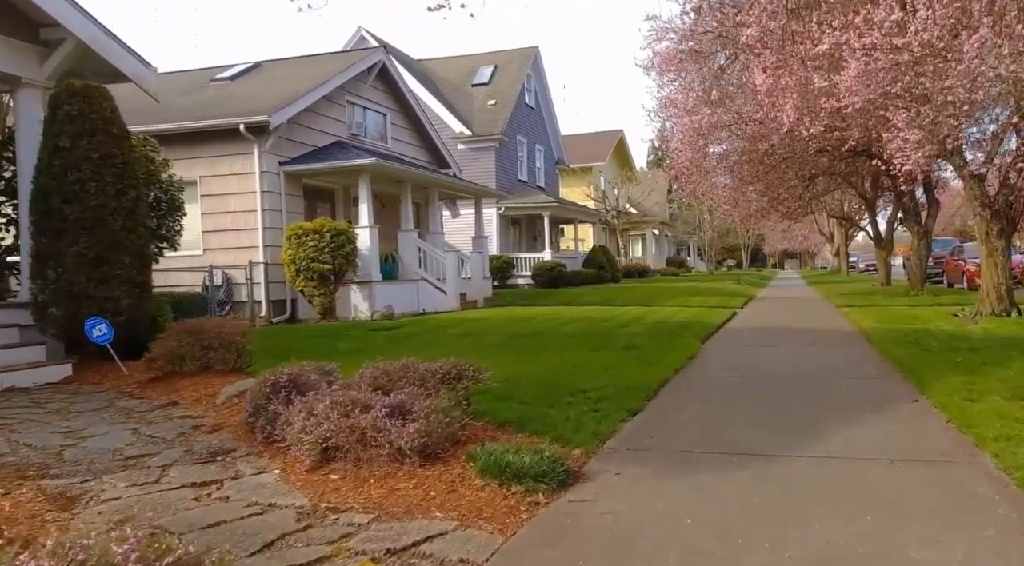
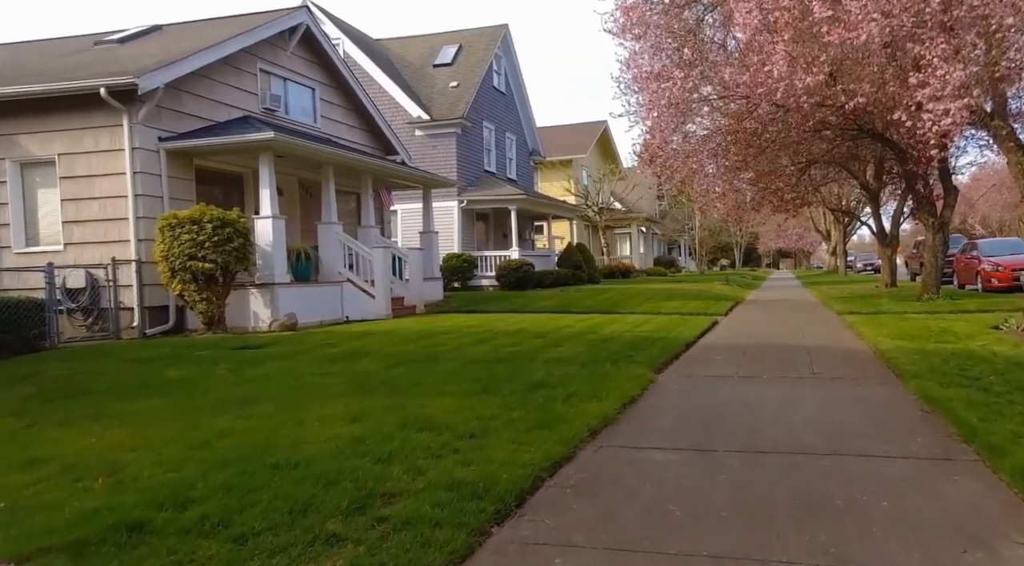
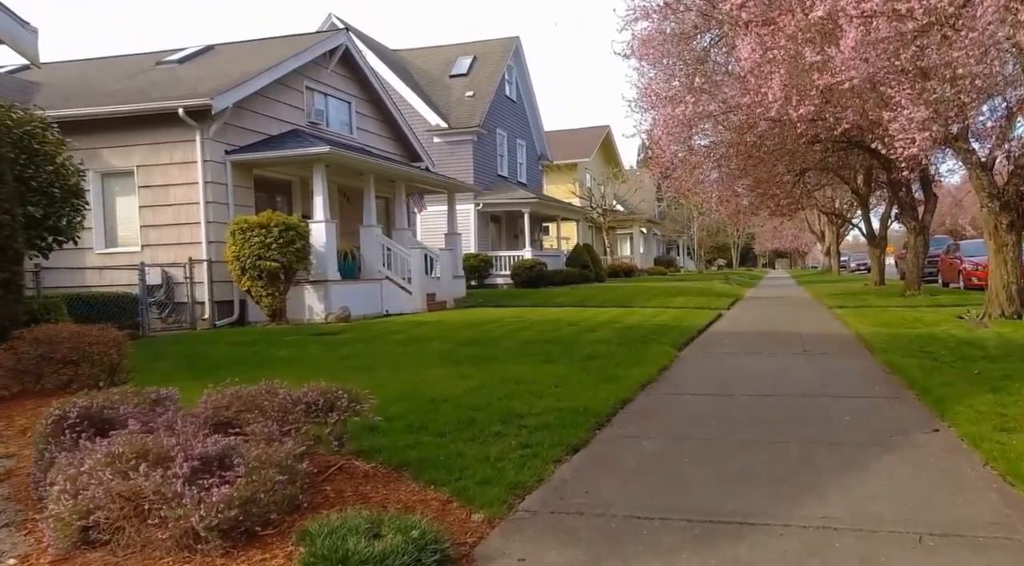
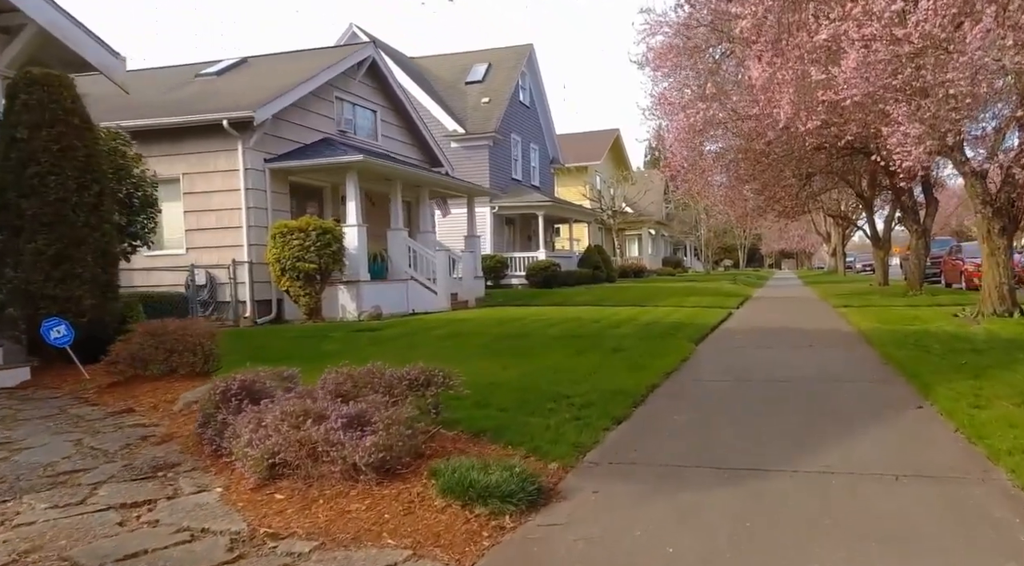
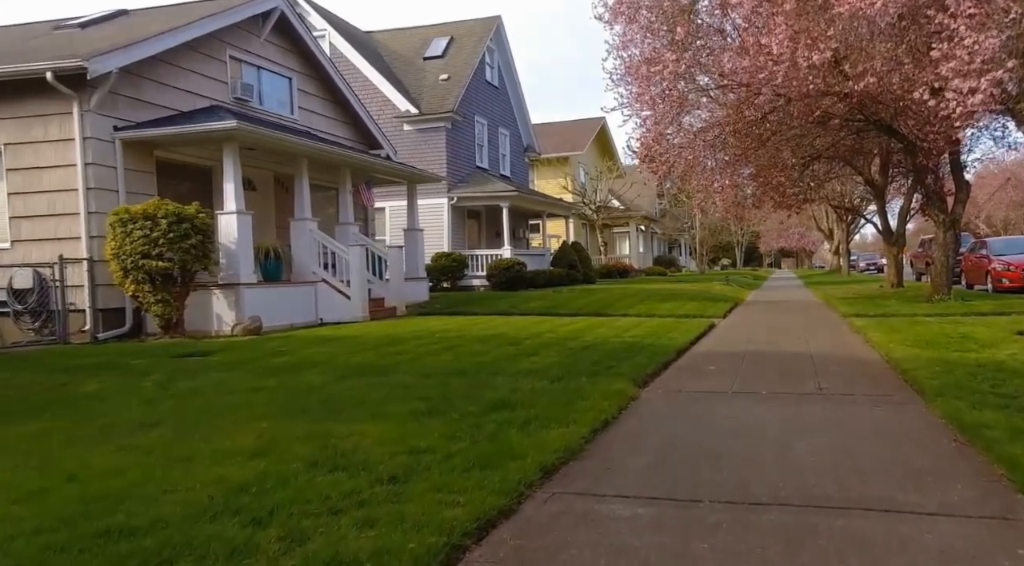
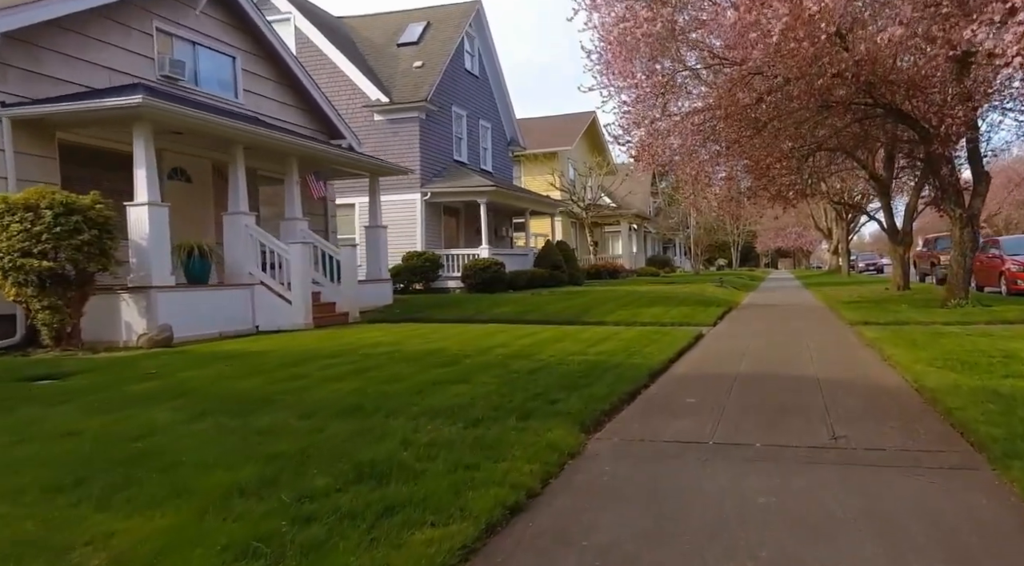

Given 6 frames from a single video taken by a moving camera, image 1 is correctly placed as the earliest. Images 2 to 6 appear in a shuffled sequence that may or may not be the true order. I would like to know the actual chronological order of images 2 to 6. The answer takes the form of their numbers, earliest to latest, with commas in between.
4, 3, 2, 5, 6
